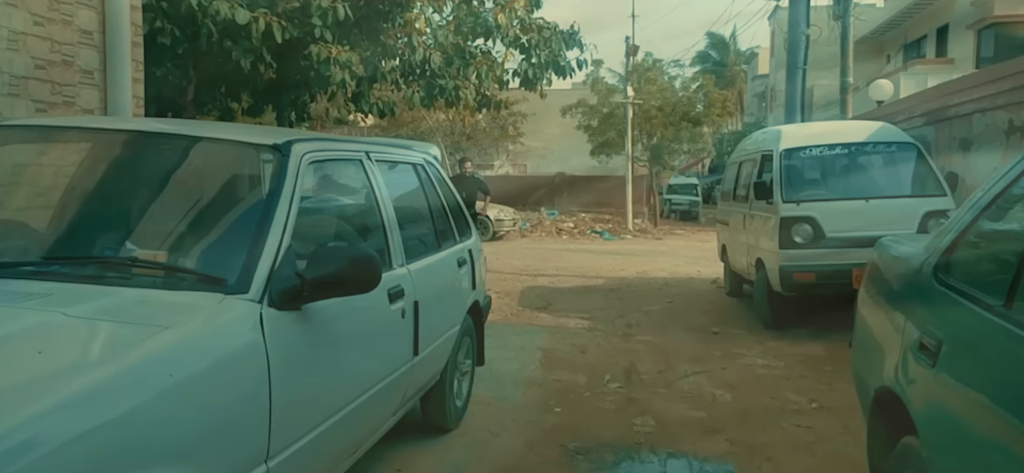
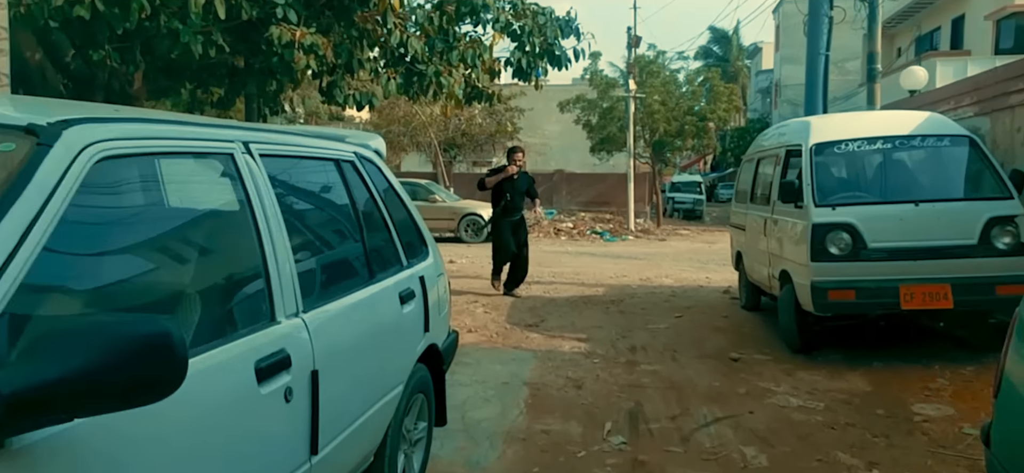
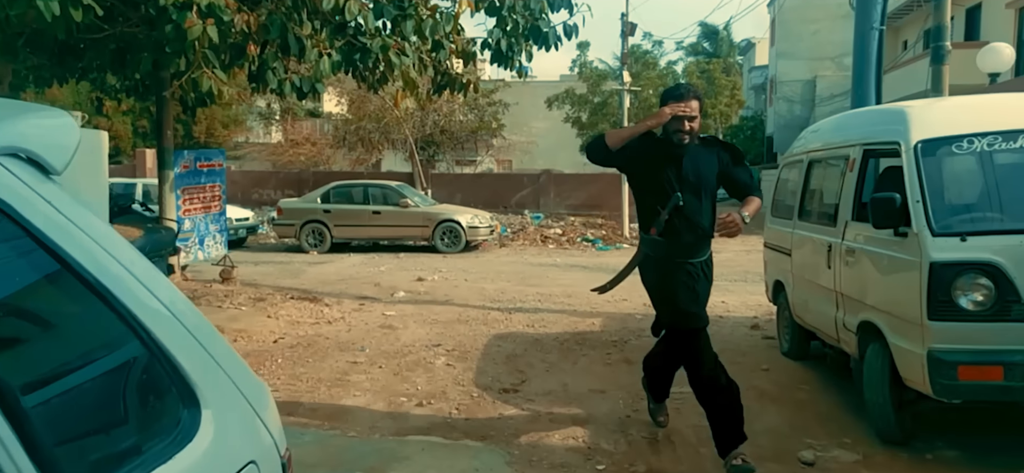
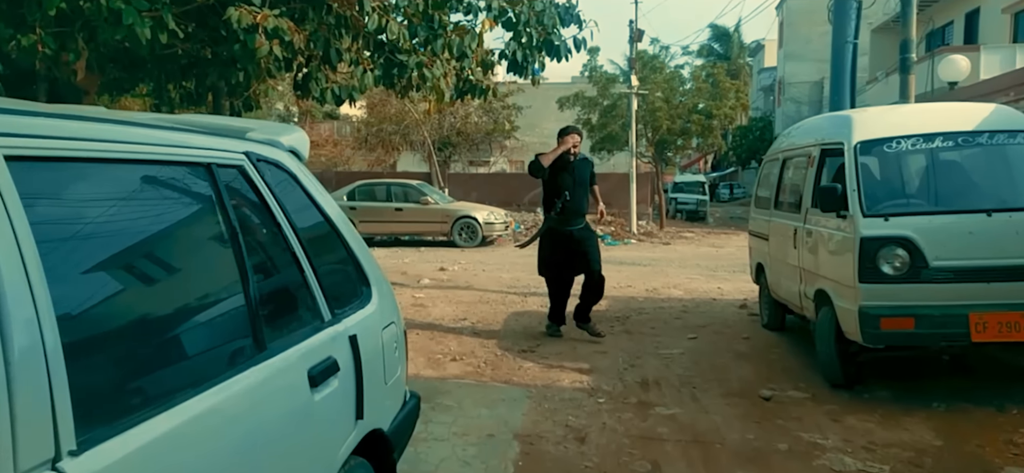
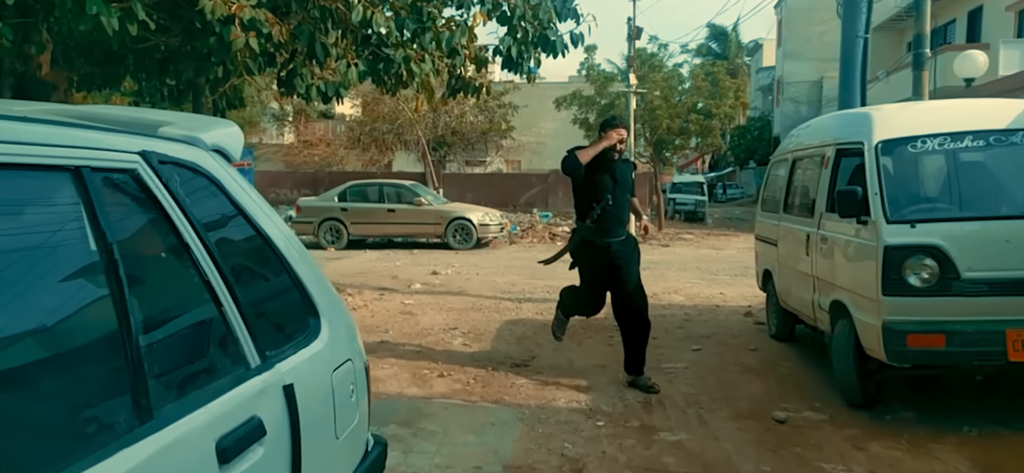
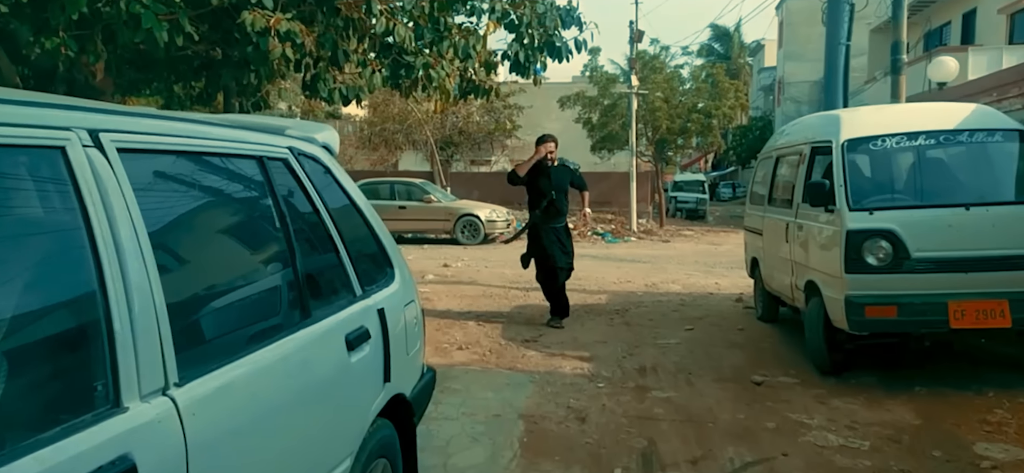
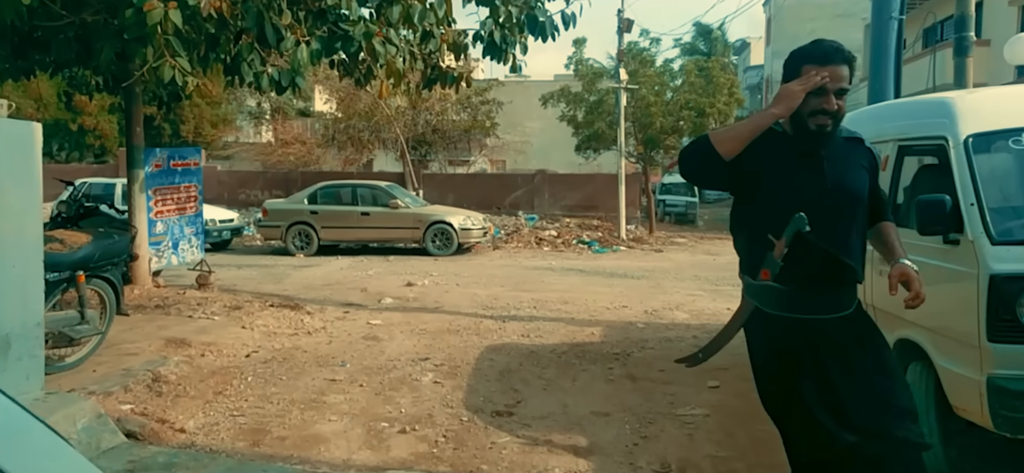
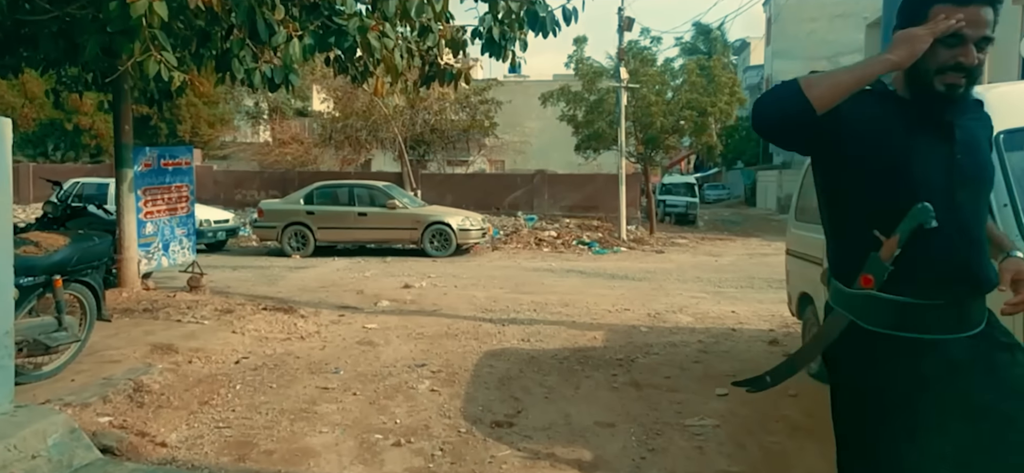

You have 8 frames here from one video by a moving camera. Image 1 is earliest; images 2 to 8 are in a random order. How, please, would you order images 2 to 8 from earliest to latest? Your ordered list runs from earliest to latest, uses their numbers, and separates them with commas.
2, 6, 4, 5, 3, 7, 8
